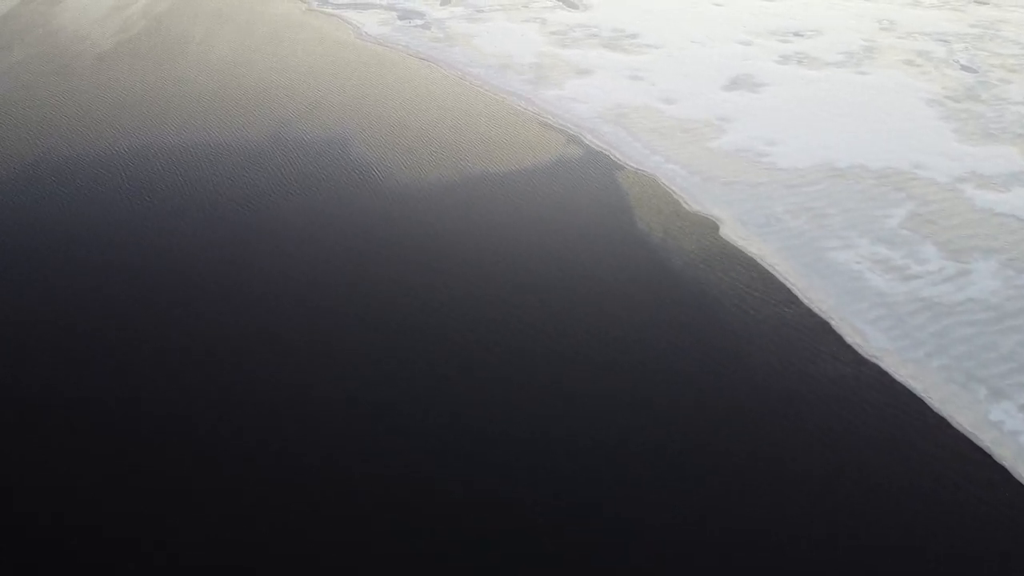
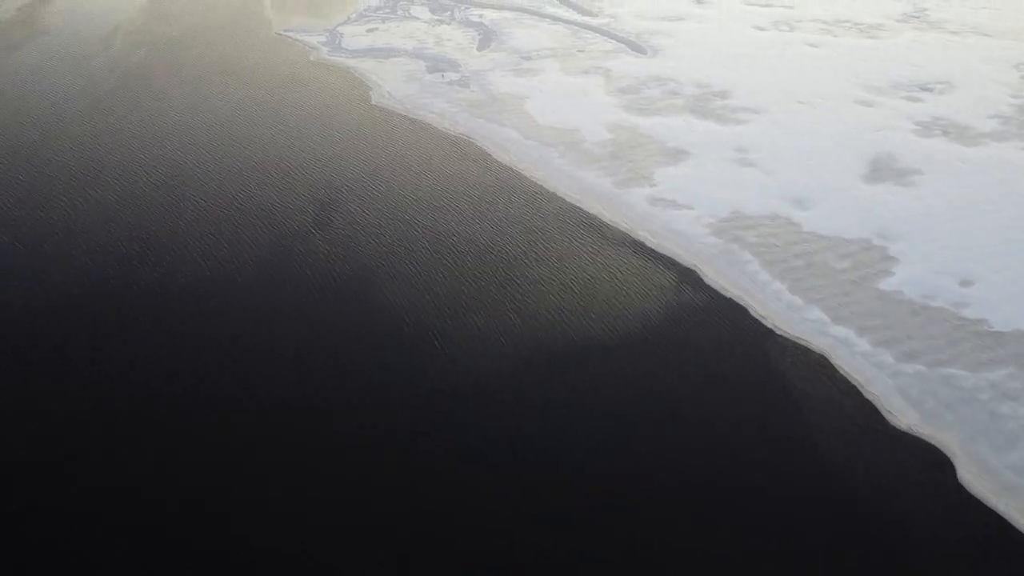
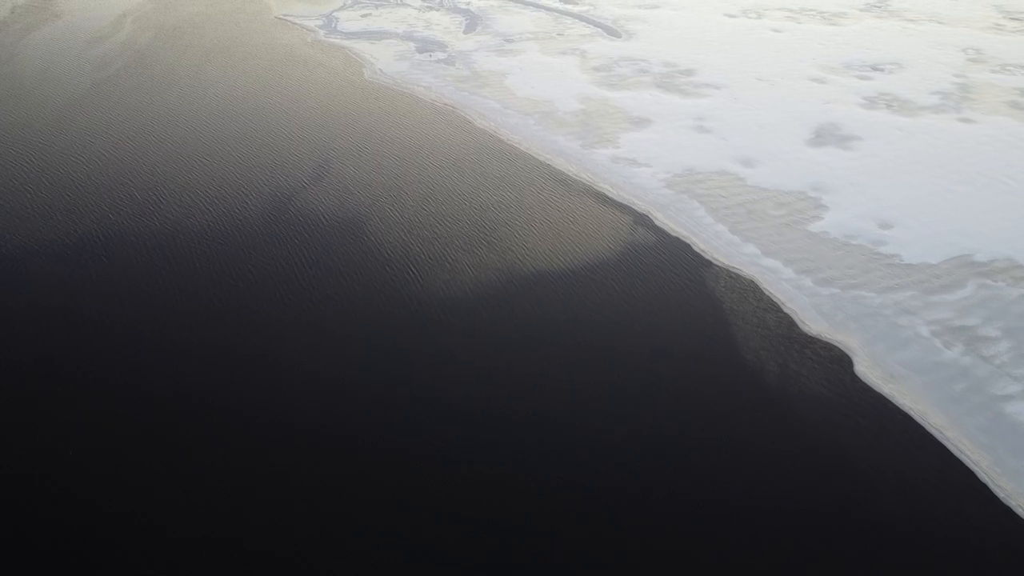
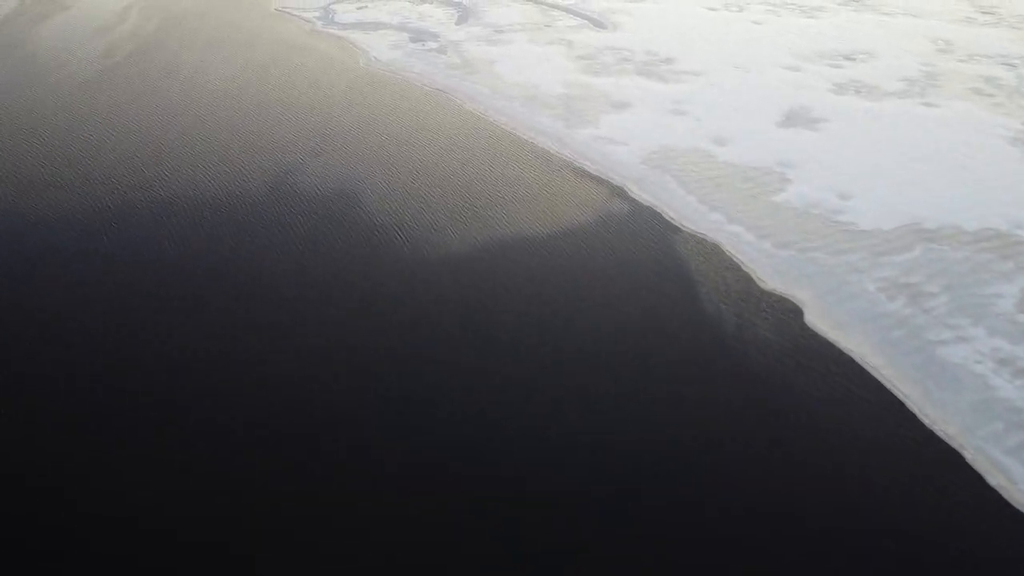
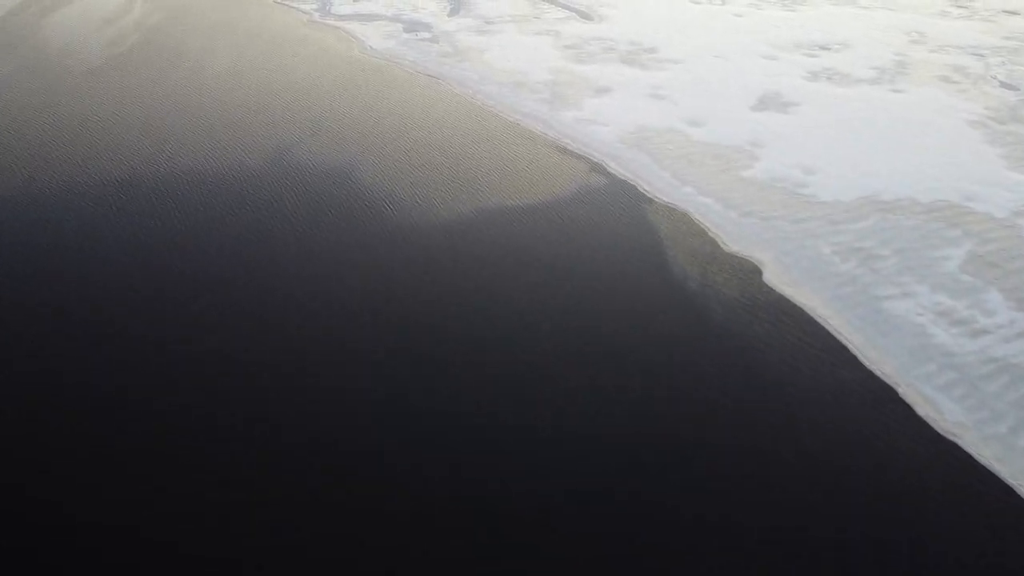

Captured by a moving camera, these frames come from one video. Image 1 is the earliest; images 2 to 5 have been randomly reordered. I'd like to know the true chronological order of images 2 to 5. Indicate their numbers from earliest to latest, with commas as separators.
5, 4, 3, 2
